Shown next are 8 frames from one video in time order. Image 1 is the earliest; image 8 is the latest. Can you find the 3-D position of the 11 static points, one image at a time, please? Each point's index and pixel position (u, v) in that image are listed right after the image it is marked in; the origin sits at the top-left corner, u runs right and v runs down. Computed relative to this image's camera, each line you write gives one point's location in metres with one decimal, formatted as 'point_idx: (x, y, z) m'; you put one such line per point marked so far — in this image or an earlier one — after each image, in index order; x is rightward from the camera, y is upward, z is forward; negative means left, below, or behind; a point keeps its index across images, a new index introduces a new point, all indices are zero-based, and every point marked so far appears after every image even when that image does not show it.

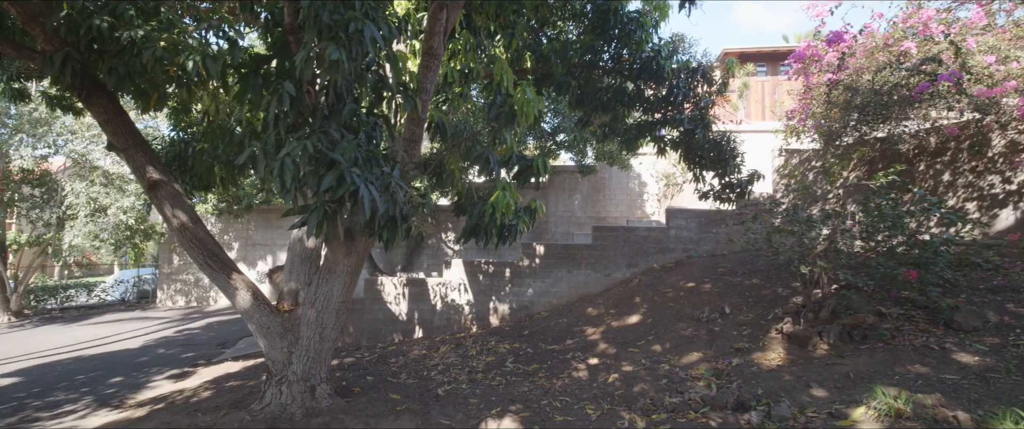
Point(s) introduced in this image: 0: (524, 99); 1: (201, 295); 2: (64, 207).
0: (+0.2, +1.4, +6.1) m
1: (-12.0, -3.1, +19.7) m
2: (-16.2, +0.3, +18.5) m
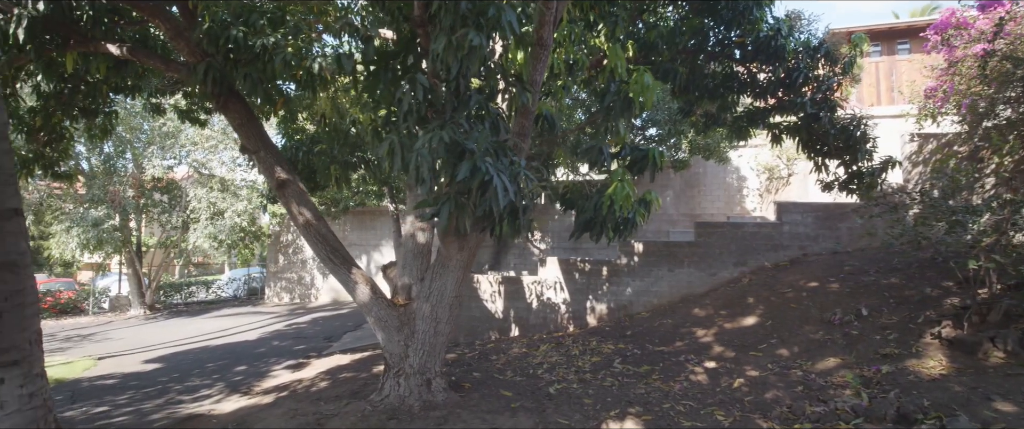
0: (+1.5, +1.5, +5.8) m
1: (-8.6, -3.2, +21.0) m
2: (-12.9, +0.1, +20.4) m
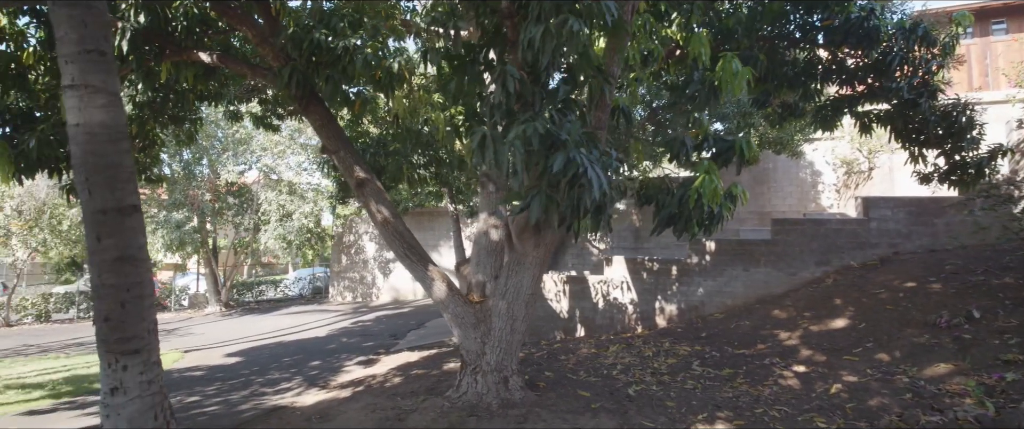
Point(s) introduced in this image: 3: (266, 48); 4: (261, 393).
0: (+2.3, +1.5, +5.5) m
1: (-6.2, -3.3, +21.6) m
2: (-10.6, +0.1, +21.4) m
3: (-3.2, +2.2, +6.7) m
4: (-4.1, -2.9, +8.2) m
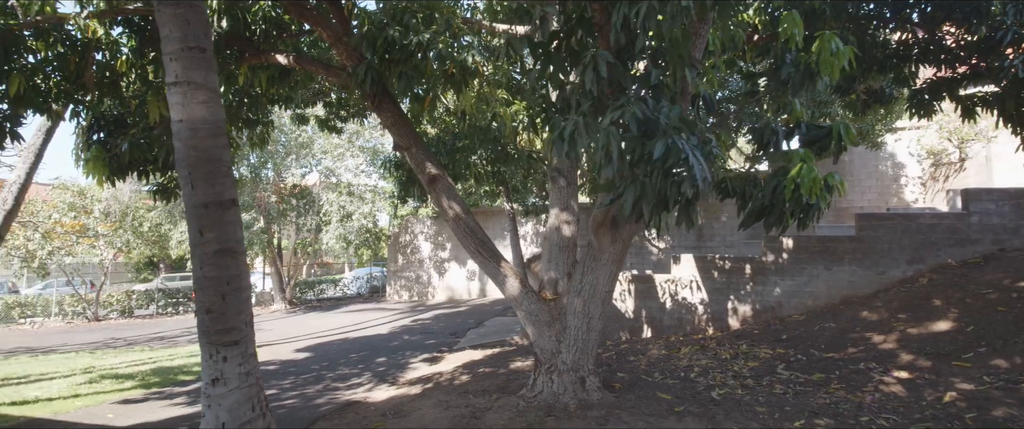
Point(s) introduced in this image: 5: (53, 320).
0: (+3.2, +1.6, +5.1) m
1: (-3.9, -3.3, +21.9) m
2: (-8.3, 0.0, +22.1) m
3: (-2.3, +2.2, +6.8) m
4: (-2.9, -2.8, +8.4) m
5: (-17.7, -4.1, +19.7) m
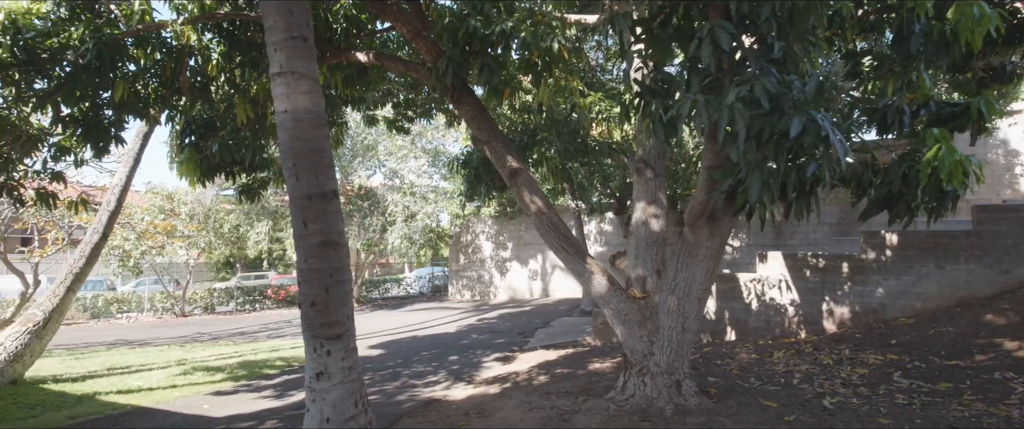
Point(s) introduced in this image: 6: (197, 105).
0: (+4.0, +1.7, +4.5) m
1: (-1.2, -3.2, +21.9) m
2: (-5.6, 0.0, +22.6) m
3: (-1.2, +2.3, +6.7) m
4: (-1.7, -2.8, +8.4) m
5: (-15.1, -4.1, +21.1) m
6: (-5.2, +1.8, +8.4) m
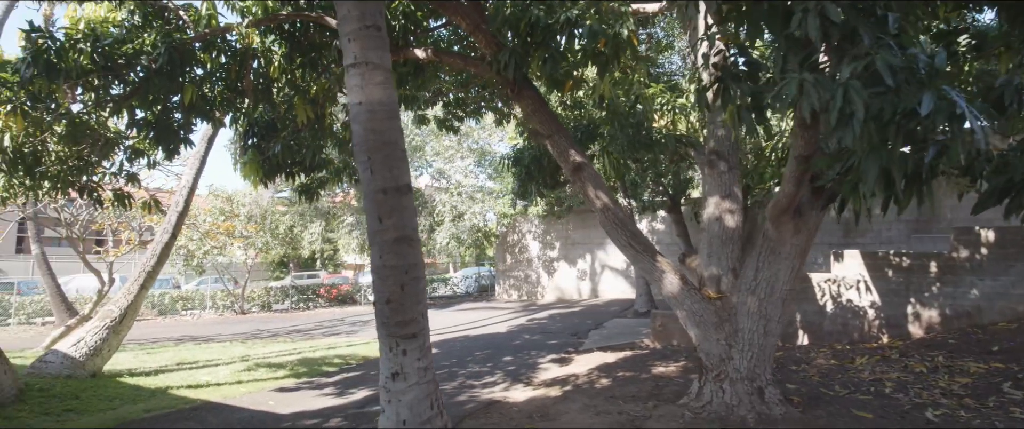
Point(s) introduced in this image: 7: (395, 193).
0: (+4.6, +1.8, +4.0) m
1: (+0.8, -3.2, +21.7) m
2: (-3.5, 0.0, +22.8) m
3: (-0.4, +2.3, +6.6) m
4: (-0.7, -2.8, +8.3) m
5: (-13.1, -4.2, +22.0) m
6: (-4.2, +1.8, +8.6) m
7: (-0.8, +0.1, +3.5) m
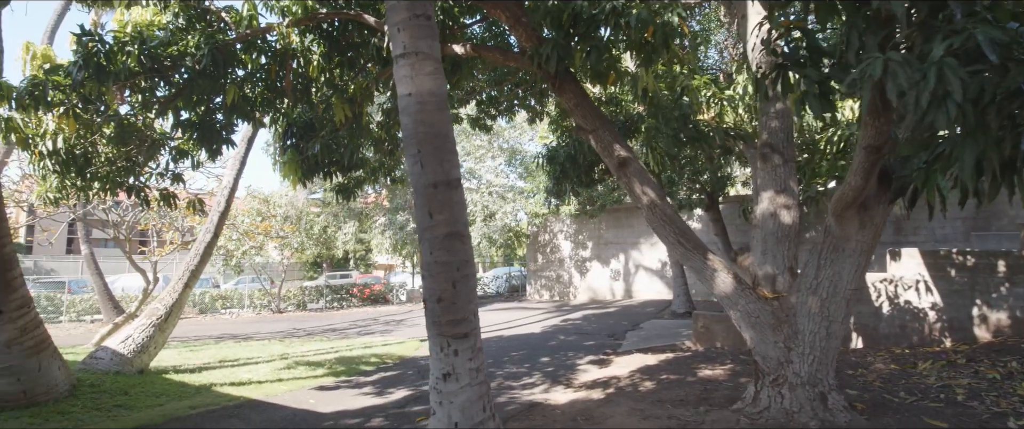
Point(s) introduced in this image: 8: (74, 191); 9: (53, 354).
0: (+5.0, +1.8, +3.5) m
1: (+2.2, -3.2, +21.4) m
2: (-2.1, 0.0, +22.8) m
3: (+0.1, +2.3, +6.4) m
4: (-0.1, -2.7, +8.1) m
5: (-11.7, -4.3, +22.5) m
6: (-3.6, +1.8, +8.6) m
7: (-0.4, +0.2, +3.4) m
8: (-7.2, +0.4, +8.4) m
9: (-6.3, -1.9, +7.0) m
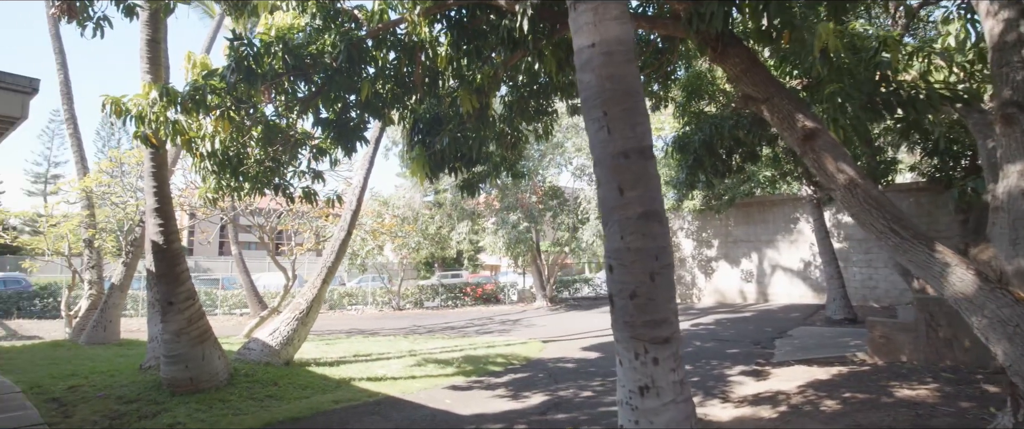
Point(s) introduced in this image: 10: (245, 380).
0: (+6.0, +2.1, +1.9) m
1: (+6.8, -3.0, +19.9) m
2: (+2.8, +0.1, +22.1) m
3: (+1.8, +2.5, +5.6) m
4: (+2.0, -2.6, +7.3) m
5: (-6.6, -4.3, +23.7) m
6: (-1.4, +1.9, +8.5) m
7: (+0.7, +0.3, +2.7) m
8: (-5.0, +0.4, +9.0) m
9: (-4.3, -1.9, +7.4) m
10: (-4.0, -2.5, +7.7) m
